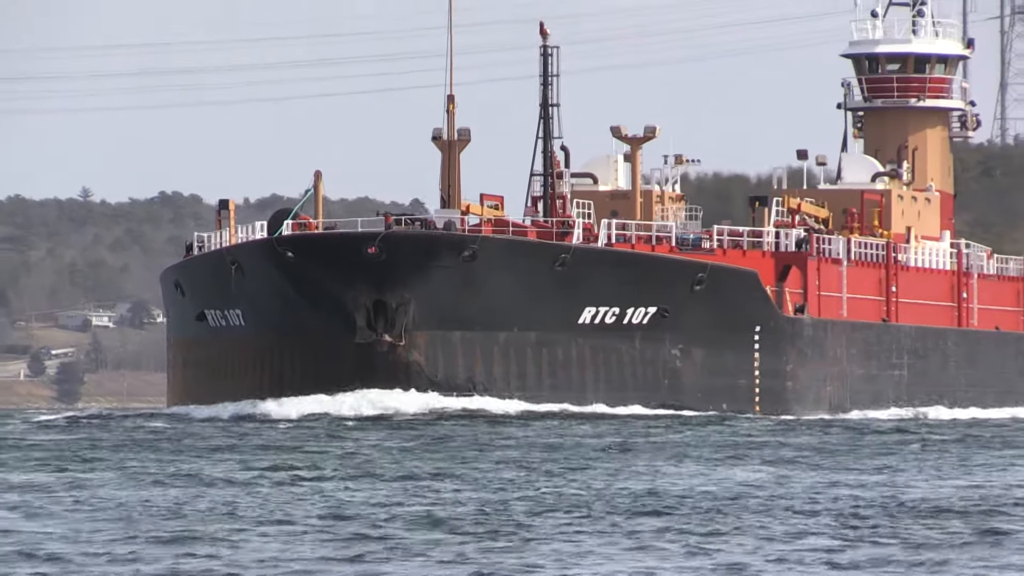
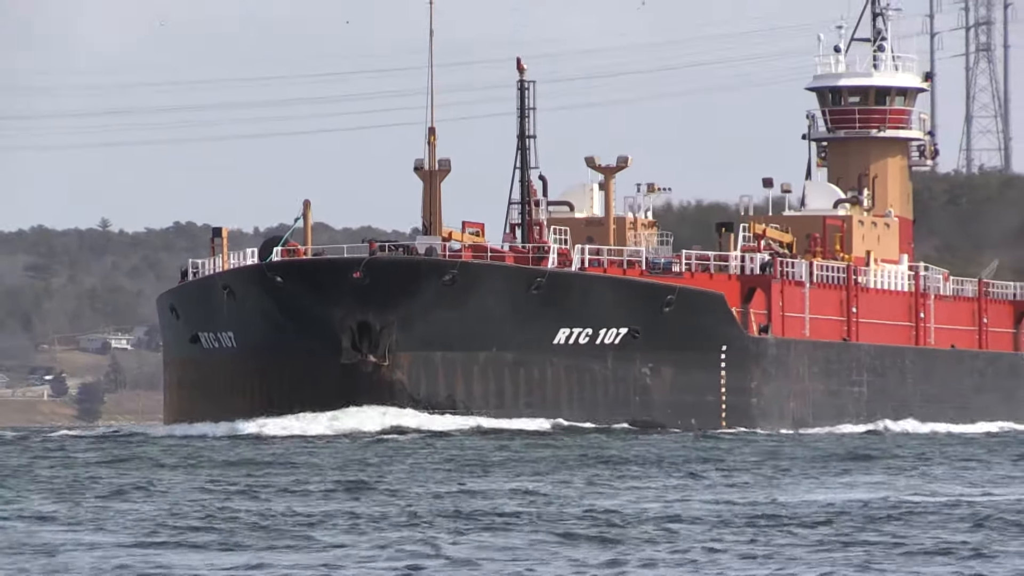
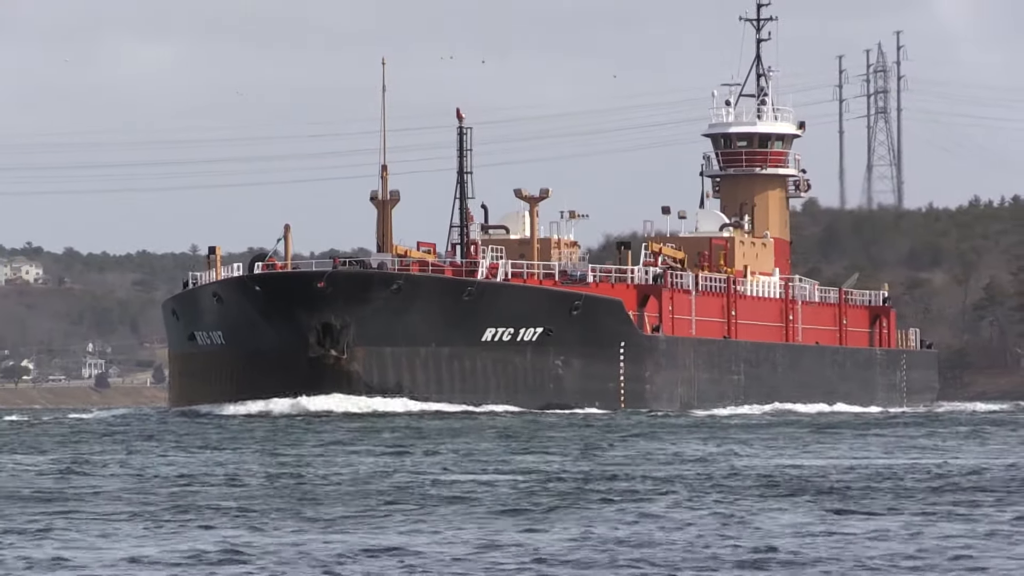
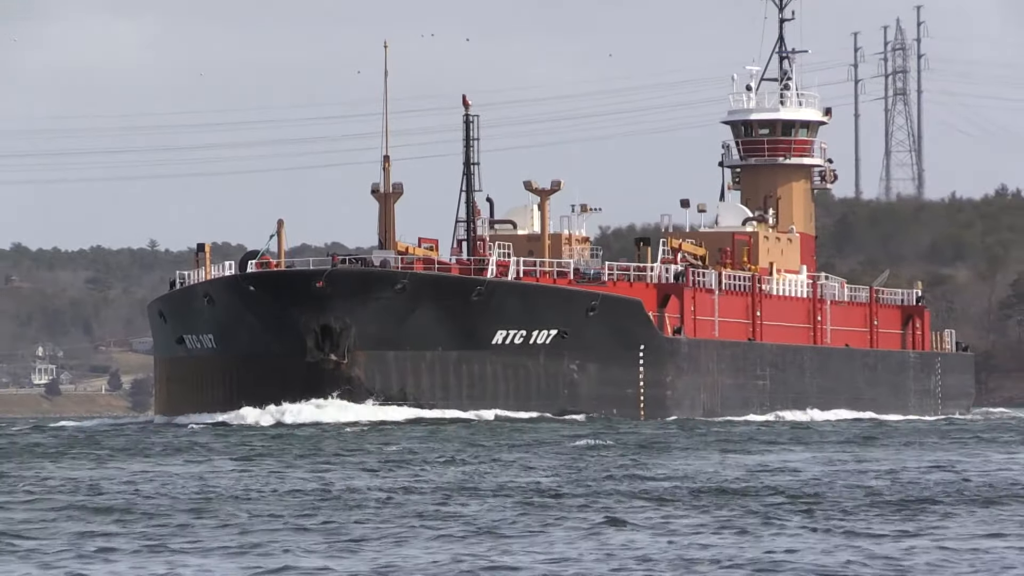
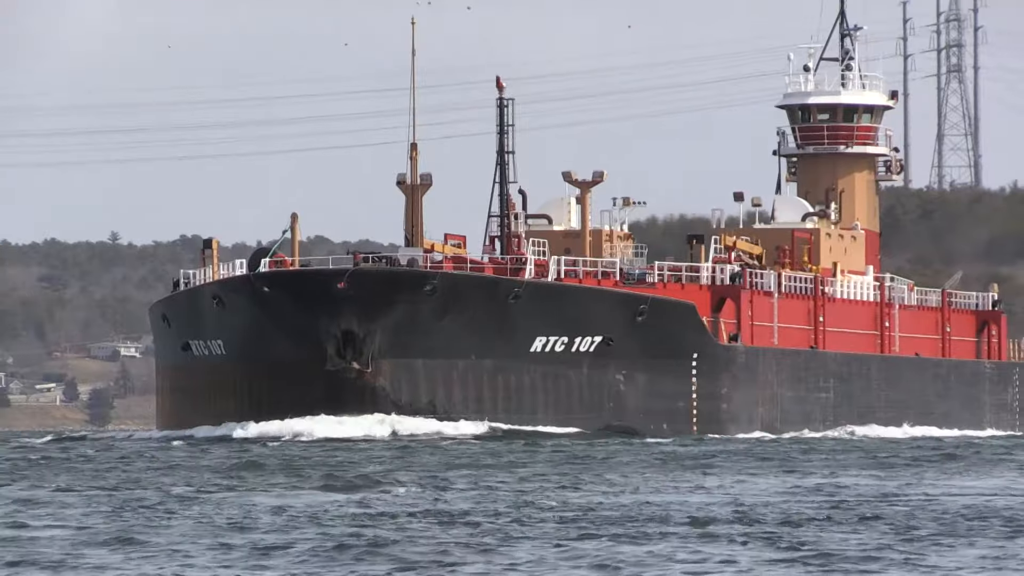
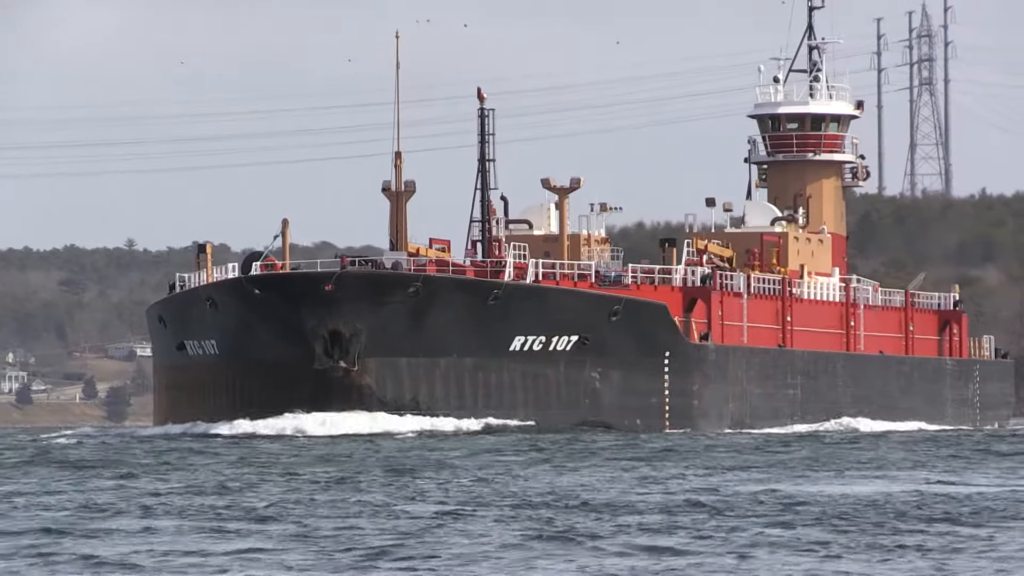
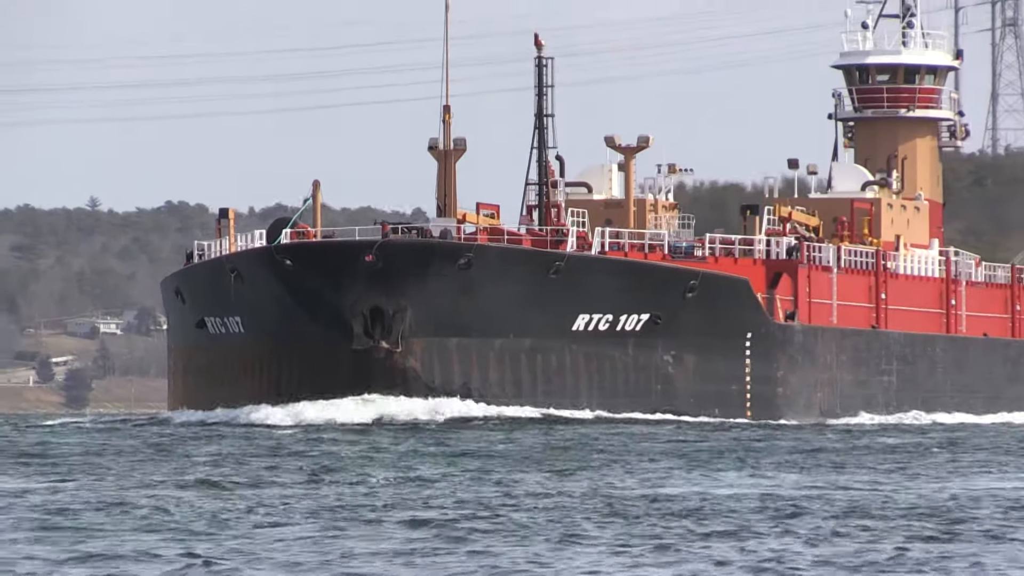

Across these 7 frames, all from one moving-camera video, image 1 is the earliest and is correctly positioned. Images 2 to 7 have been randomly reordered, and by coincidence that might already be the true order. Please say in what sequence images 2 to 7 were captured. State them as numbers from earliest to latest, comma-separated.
7, 2, 5, 6, 4, 3
